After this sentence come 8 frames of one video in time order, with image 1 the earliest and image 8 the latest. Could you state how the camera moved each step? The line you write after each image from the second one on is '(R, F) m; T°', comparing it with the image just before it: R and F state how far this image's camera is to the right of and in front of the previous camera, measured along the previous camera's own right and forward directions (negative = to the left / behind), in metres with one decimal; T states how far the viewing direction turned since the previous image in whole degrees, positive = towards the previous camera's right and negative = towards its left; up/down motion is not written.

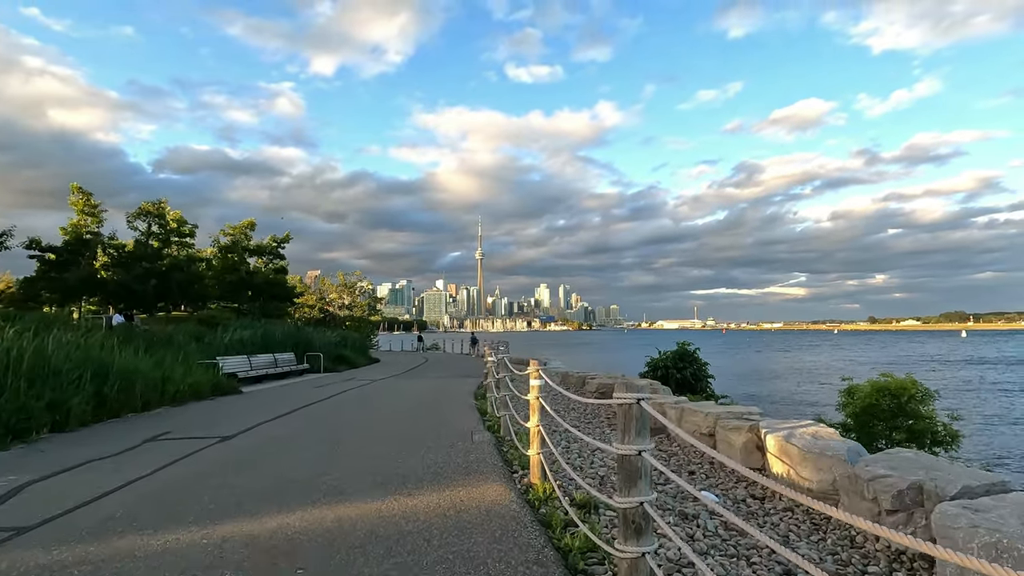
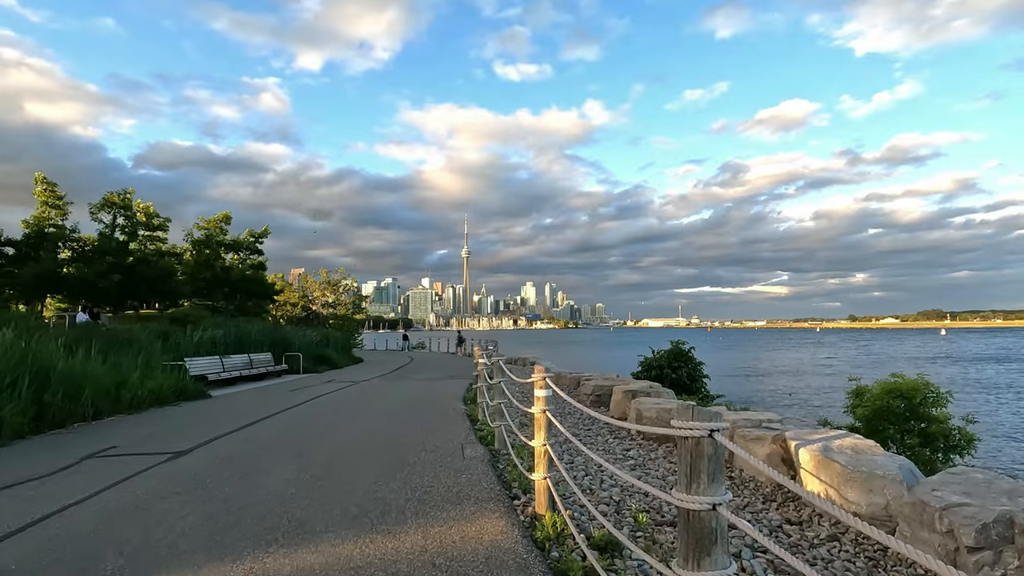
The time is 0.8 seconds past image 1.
(-0.1, +1.1) m; +1°
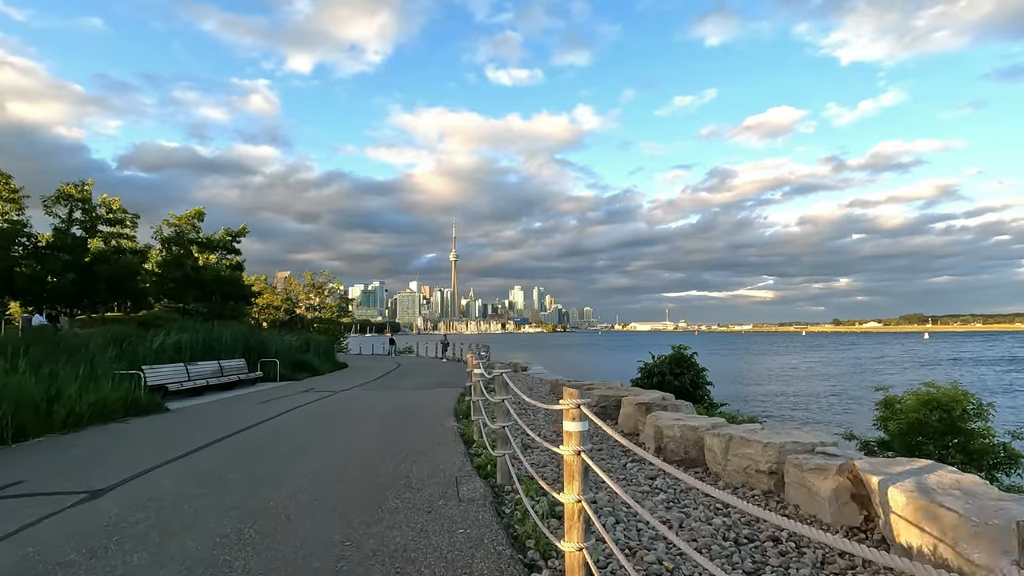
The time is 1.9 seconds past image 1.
(-0.2, +1.6) m; +1°
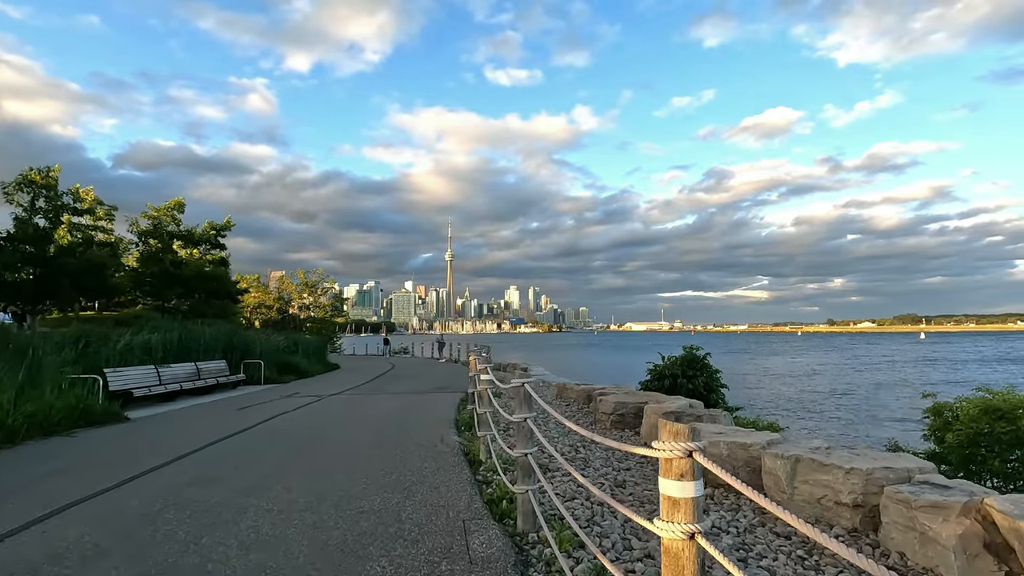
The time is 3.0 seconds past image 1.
(-0.2, +1.6) m; 0°
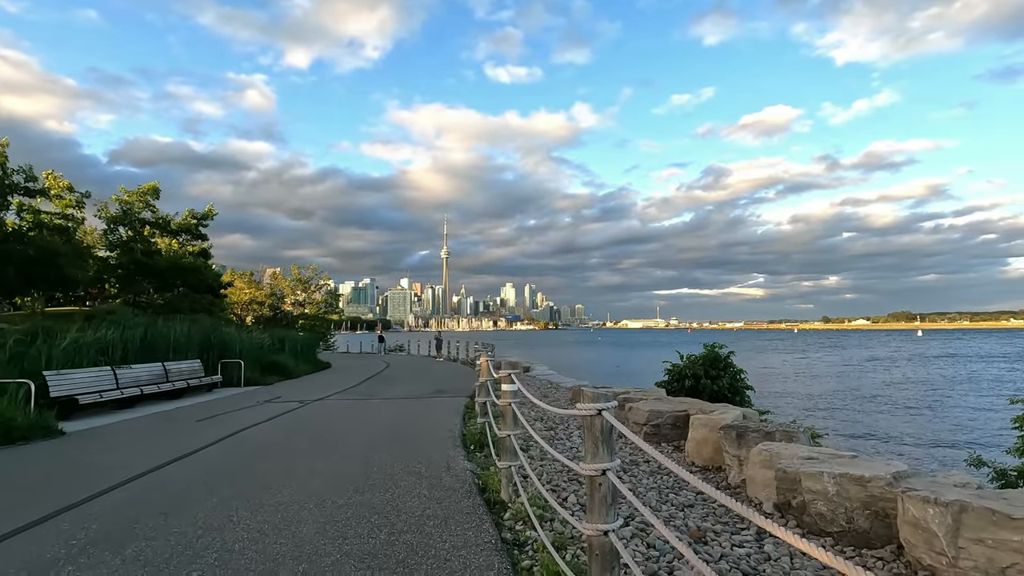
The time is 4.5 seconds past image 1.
(-0.3, +2.1) m; 0°
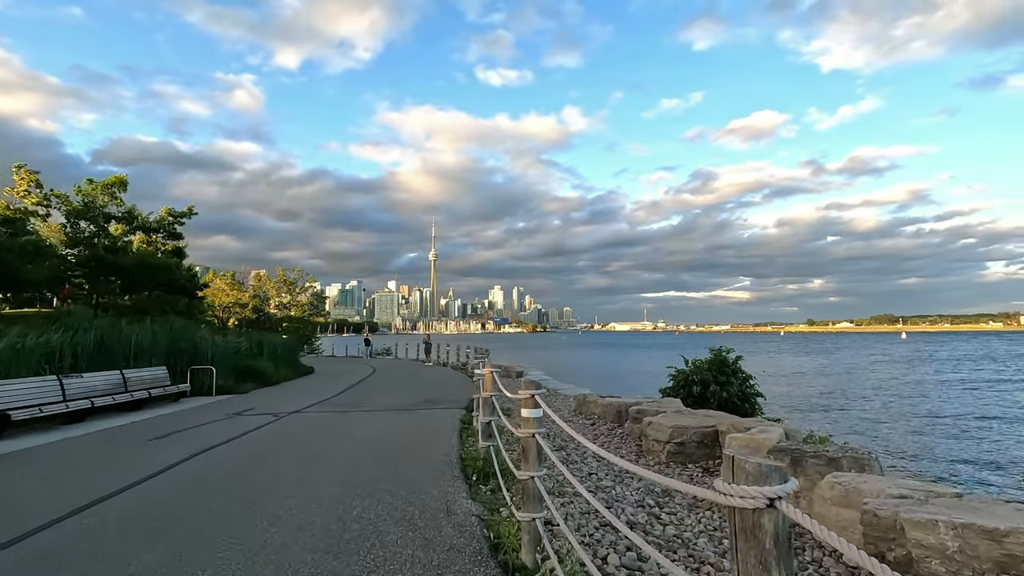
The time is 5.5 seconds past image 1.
(-0.2, +1.4) m; +1°
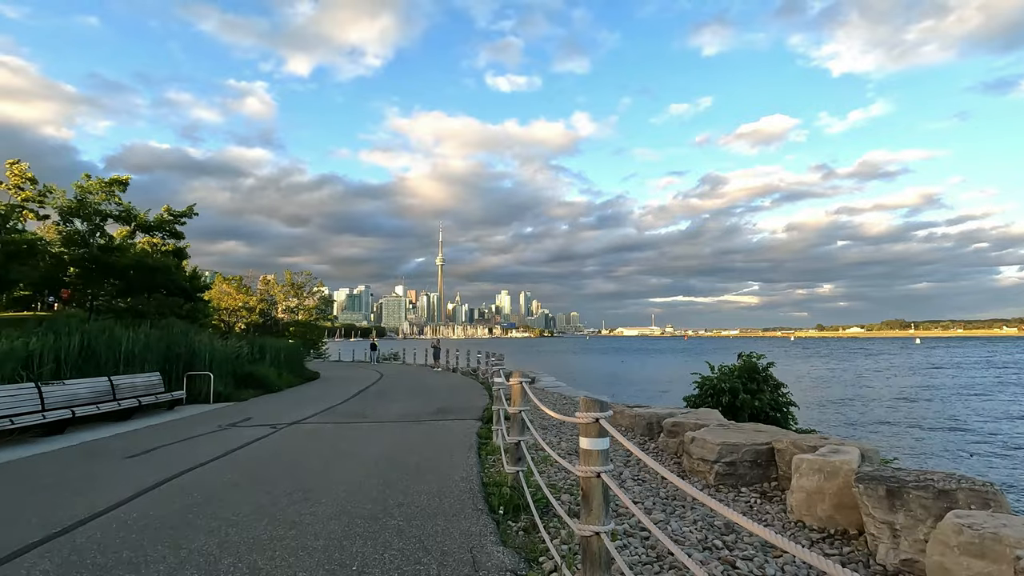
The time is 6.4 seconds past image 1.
(-0.2, +1.2) m; -1°
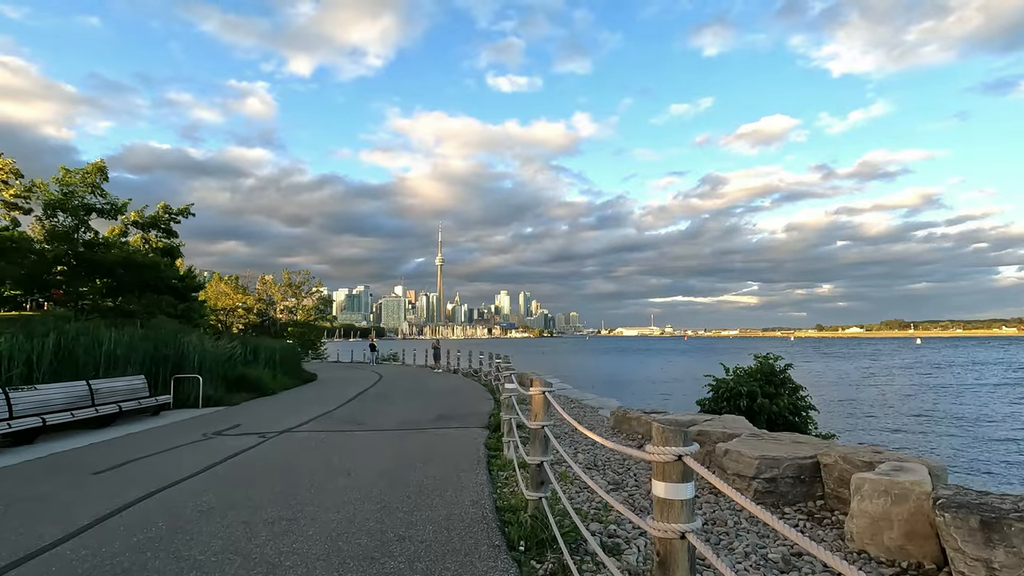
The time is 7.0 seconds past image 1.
(-0.2, +0.9) m; 0°
